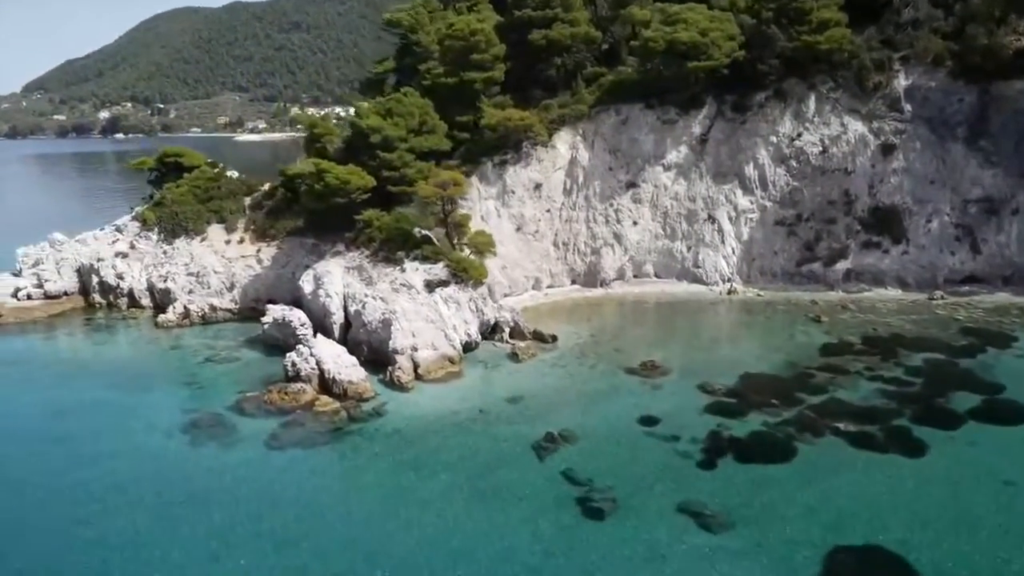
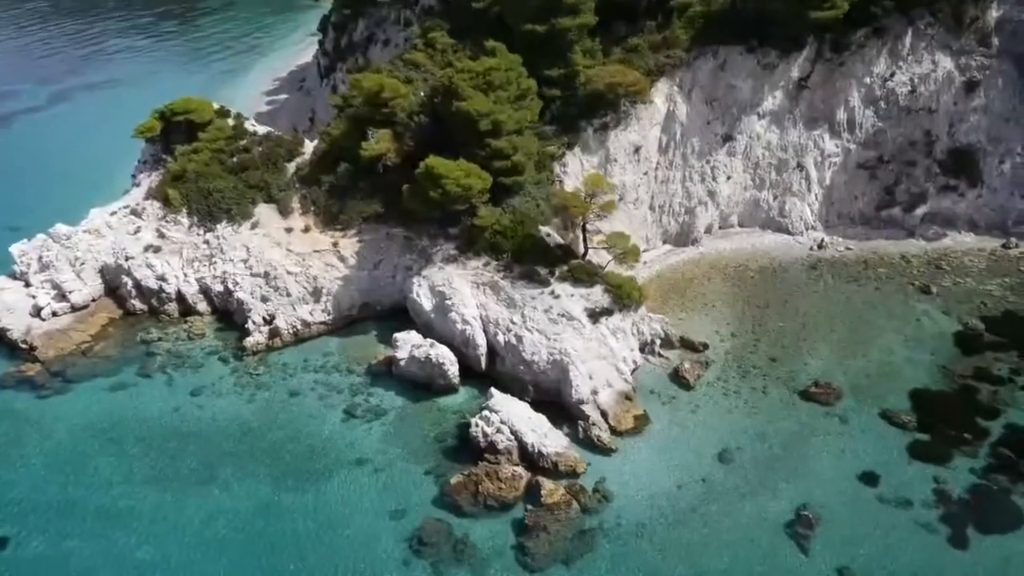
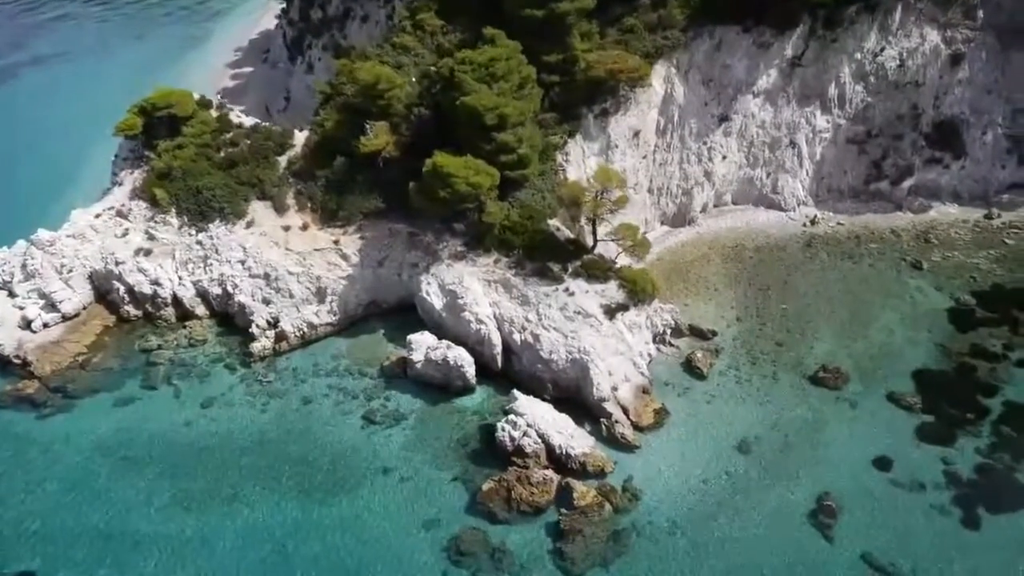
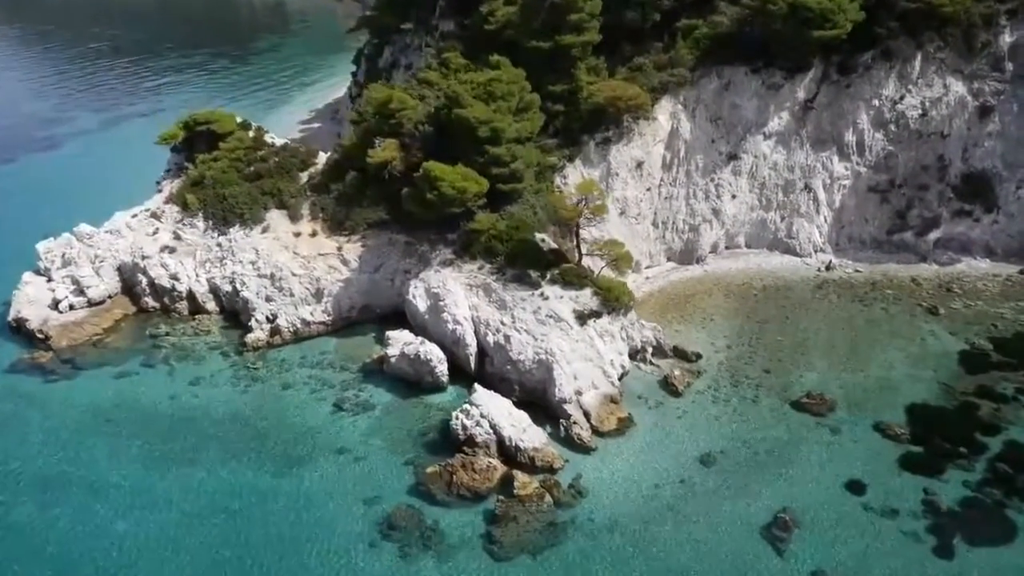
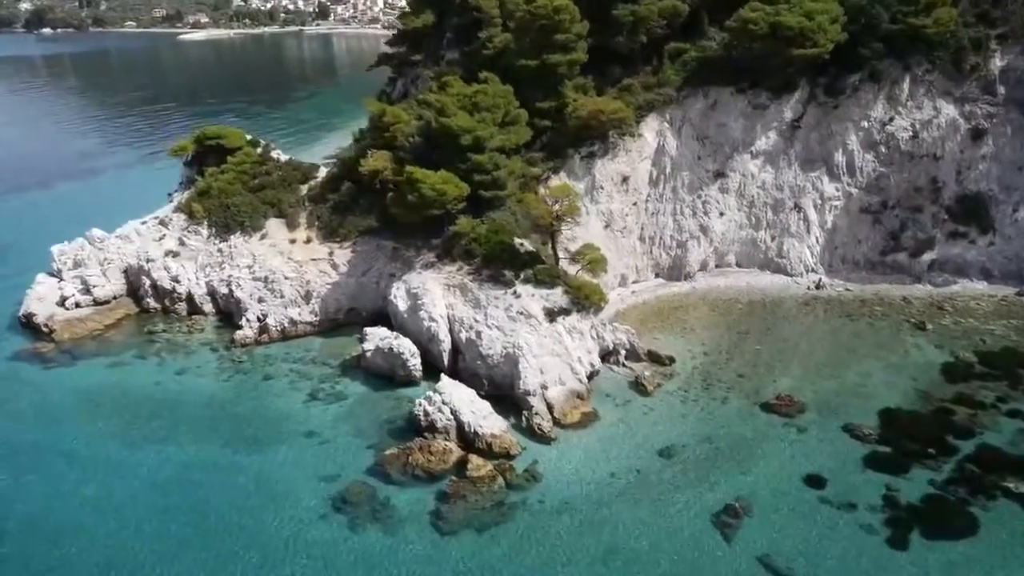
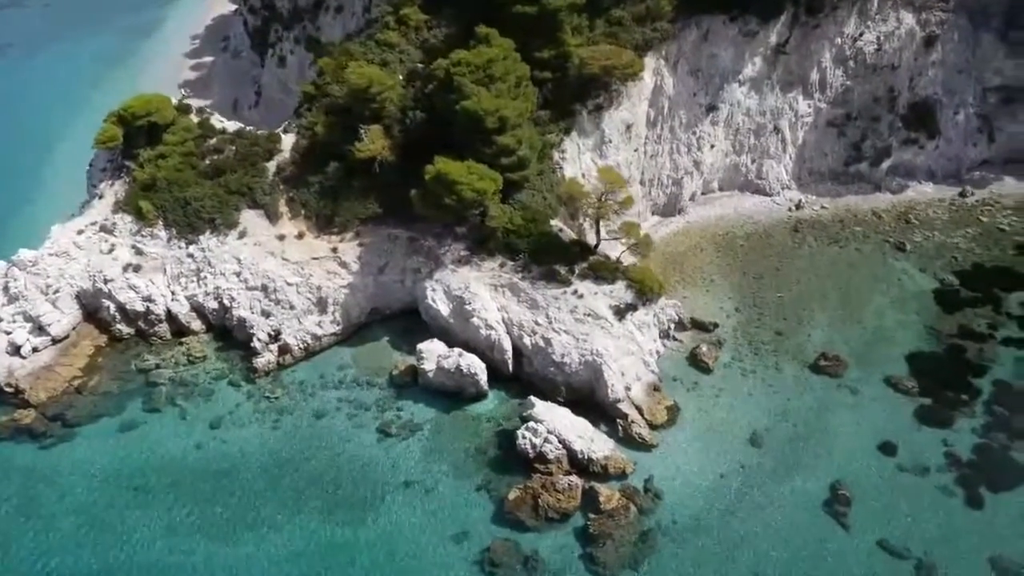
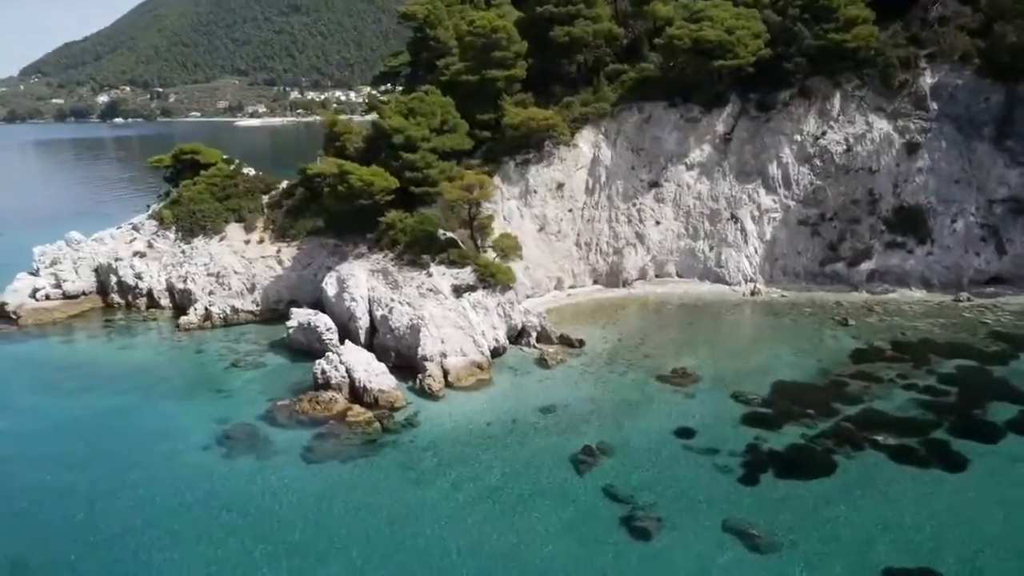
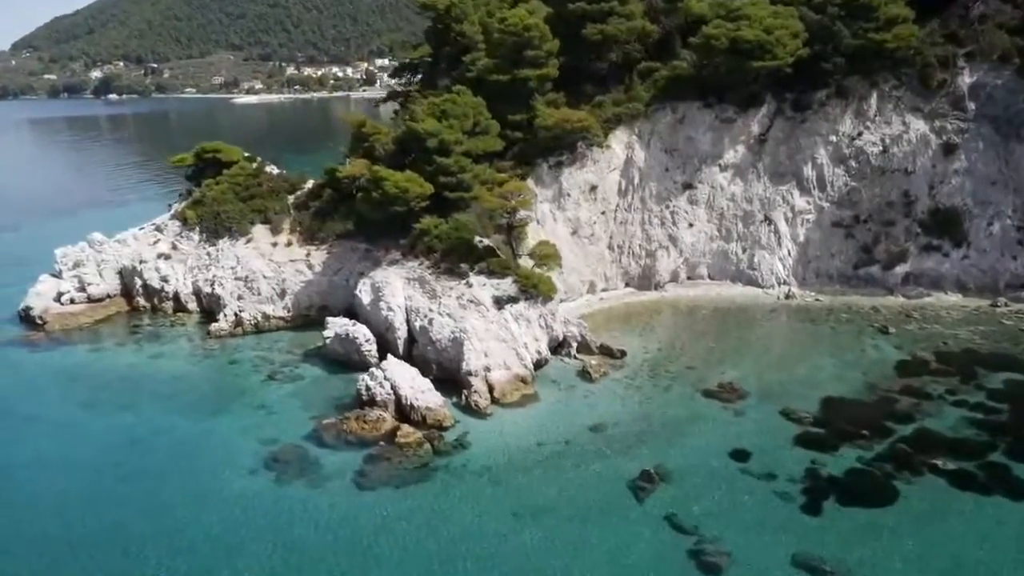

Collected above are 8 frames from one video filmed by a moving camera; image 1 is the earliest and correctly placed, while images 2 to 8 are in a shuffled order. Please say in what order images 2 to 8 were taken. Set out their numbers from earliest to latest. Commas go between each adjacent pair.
7, 8, 5, 4, 2, 3, 6
